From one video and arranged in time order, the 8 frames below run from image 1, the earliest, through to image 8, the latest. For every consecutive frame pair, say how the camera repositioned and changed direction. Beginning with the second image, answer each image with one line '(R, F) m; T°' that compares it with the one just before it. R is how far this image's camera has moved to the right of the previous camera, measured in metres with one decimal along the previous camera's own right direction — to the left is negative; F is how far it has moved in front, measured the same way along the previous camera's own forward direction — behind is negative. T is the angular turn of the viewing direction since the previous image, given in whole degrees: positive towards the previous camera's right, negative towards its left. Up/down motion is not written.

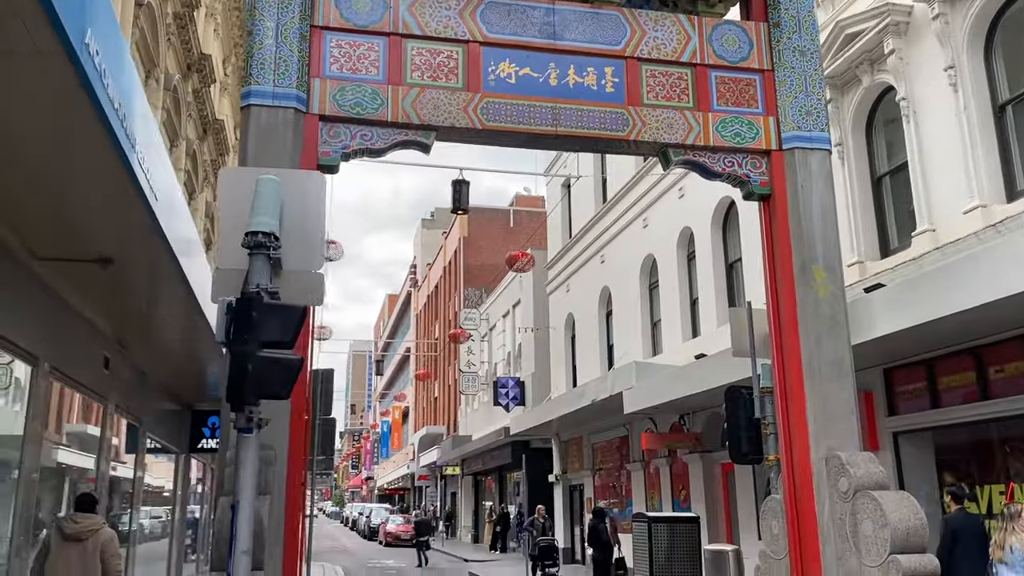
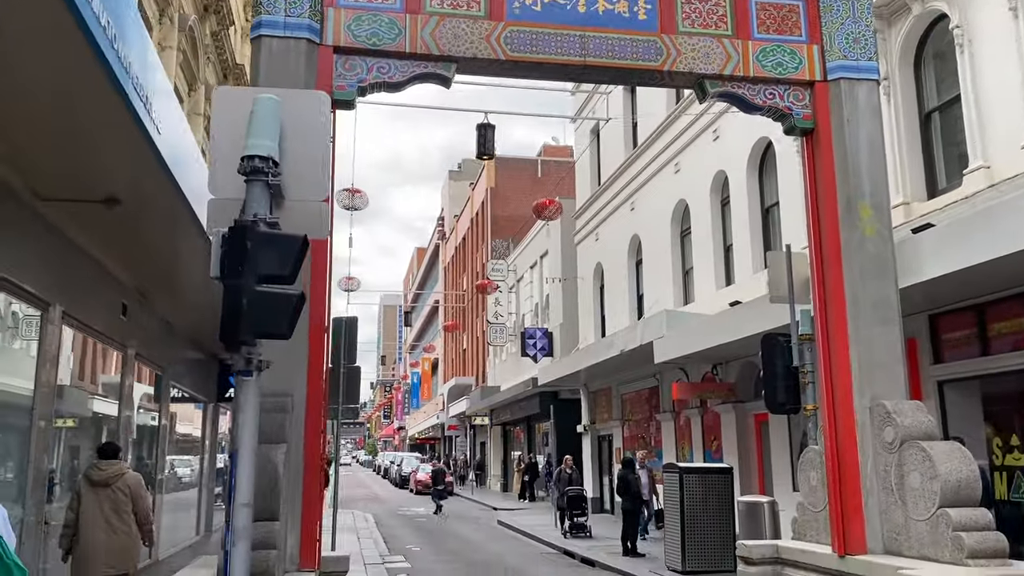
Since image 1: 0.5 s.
(0.0, +0.4) m; -2°
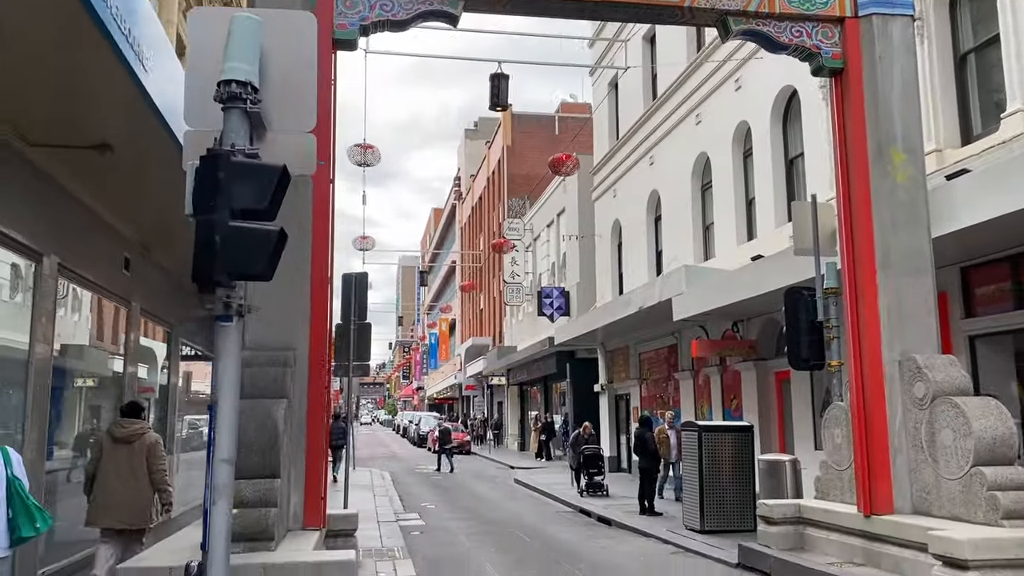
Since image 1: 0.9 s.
(+0.1, +0.3) m; -1°
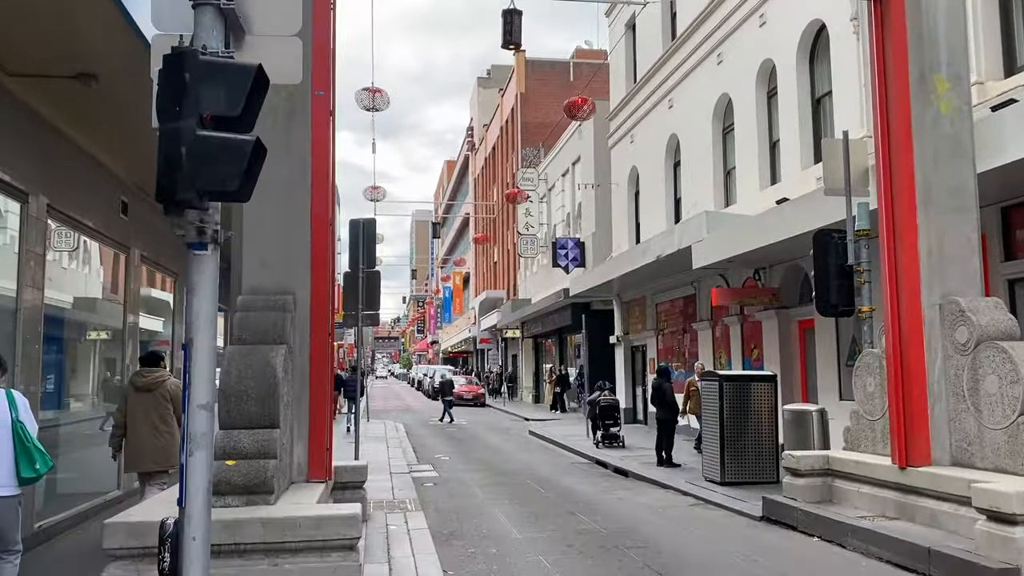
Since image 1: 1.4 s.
(0.0, +0.4) m; -1°
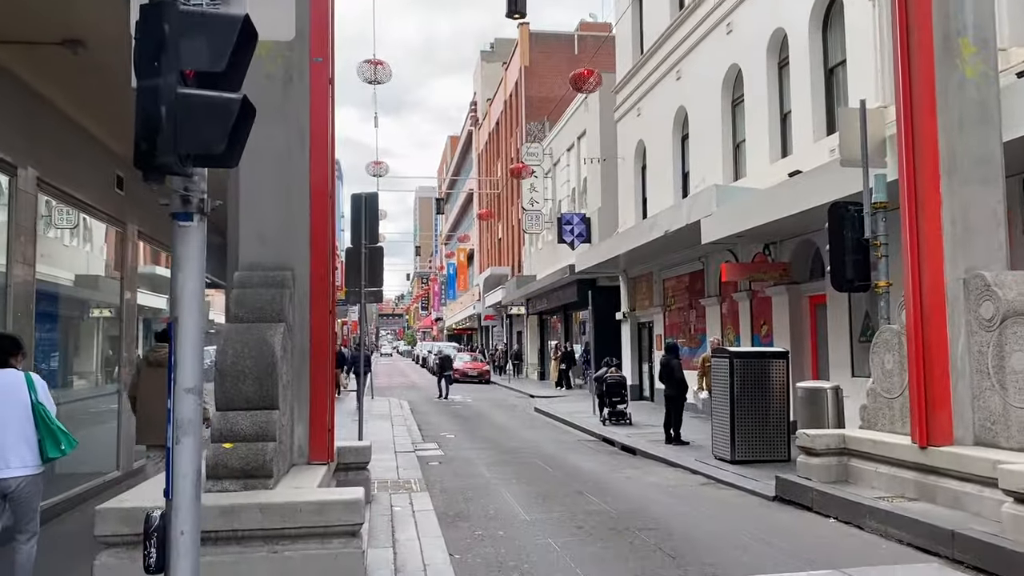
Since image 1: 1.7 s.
(0.0, +0.2) m; 0°
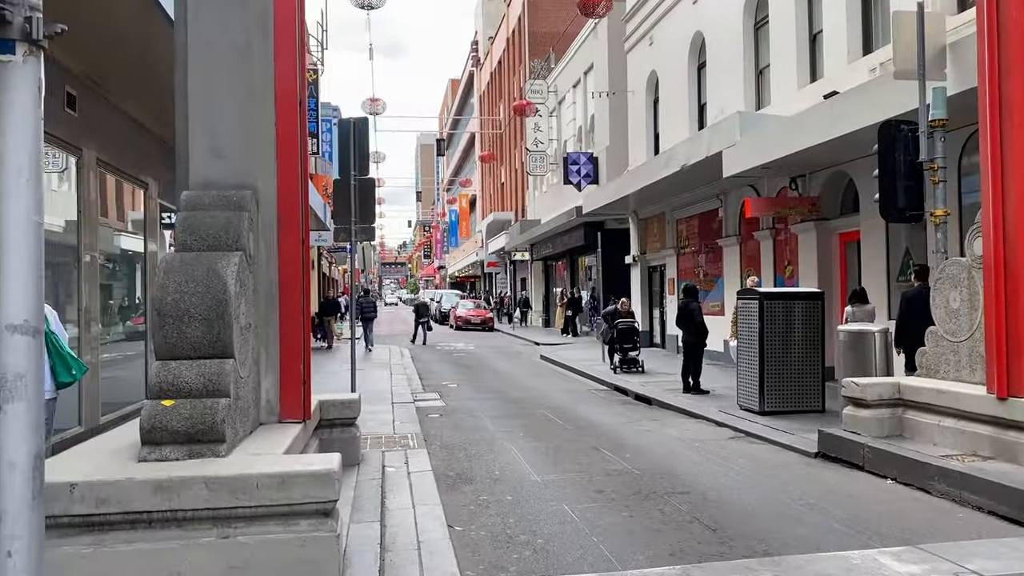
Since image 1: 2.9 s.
(0.0, +1.1) m; 0°
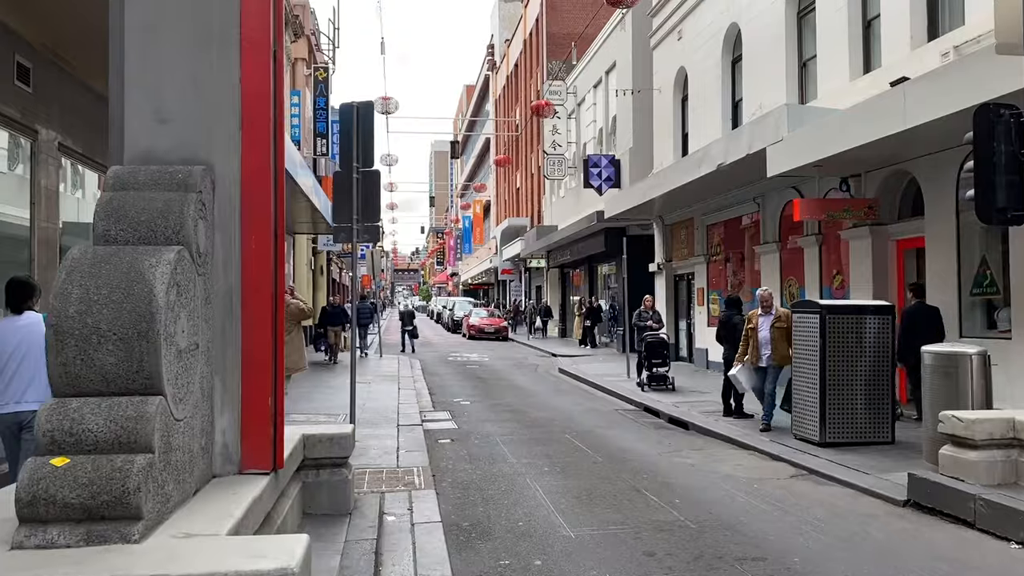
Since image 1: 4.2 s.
(-0.1, +1.3) m; -1°
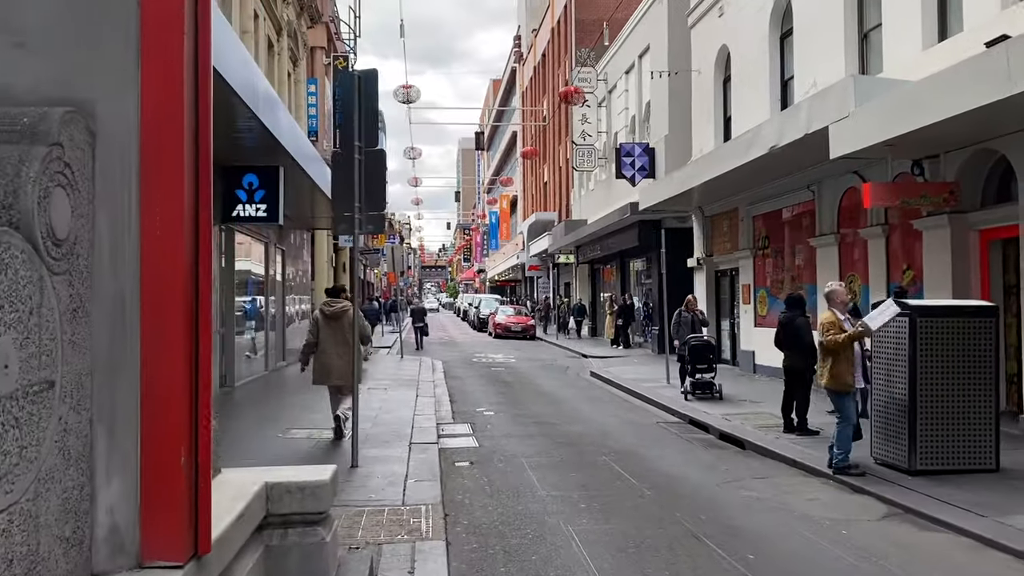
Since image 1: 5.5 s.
(0.0, +1.3) m; -2°
